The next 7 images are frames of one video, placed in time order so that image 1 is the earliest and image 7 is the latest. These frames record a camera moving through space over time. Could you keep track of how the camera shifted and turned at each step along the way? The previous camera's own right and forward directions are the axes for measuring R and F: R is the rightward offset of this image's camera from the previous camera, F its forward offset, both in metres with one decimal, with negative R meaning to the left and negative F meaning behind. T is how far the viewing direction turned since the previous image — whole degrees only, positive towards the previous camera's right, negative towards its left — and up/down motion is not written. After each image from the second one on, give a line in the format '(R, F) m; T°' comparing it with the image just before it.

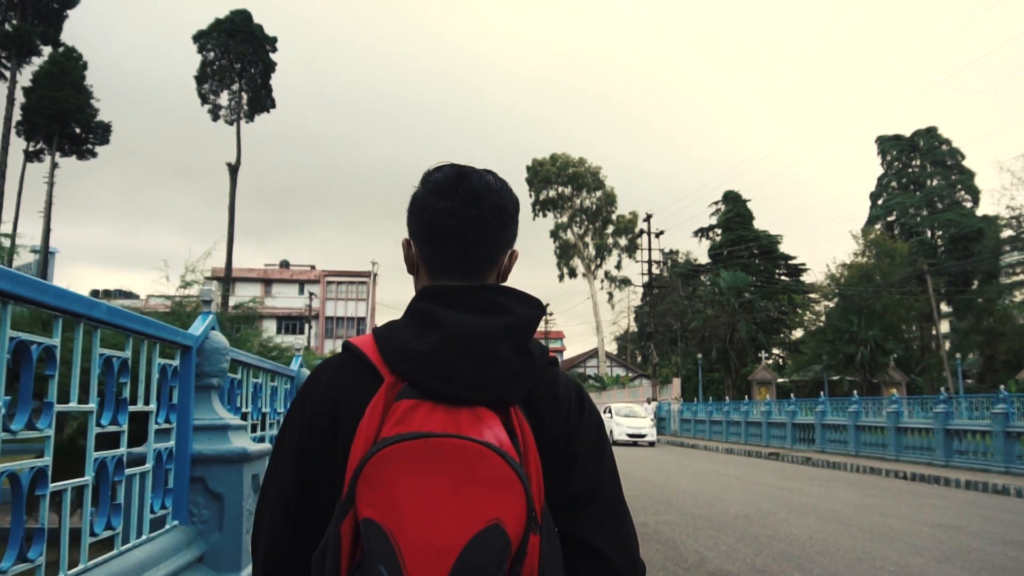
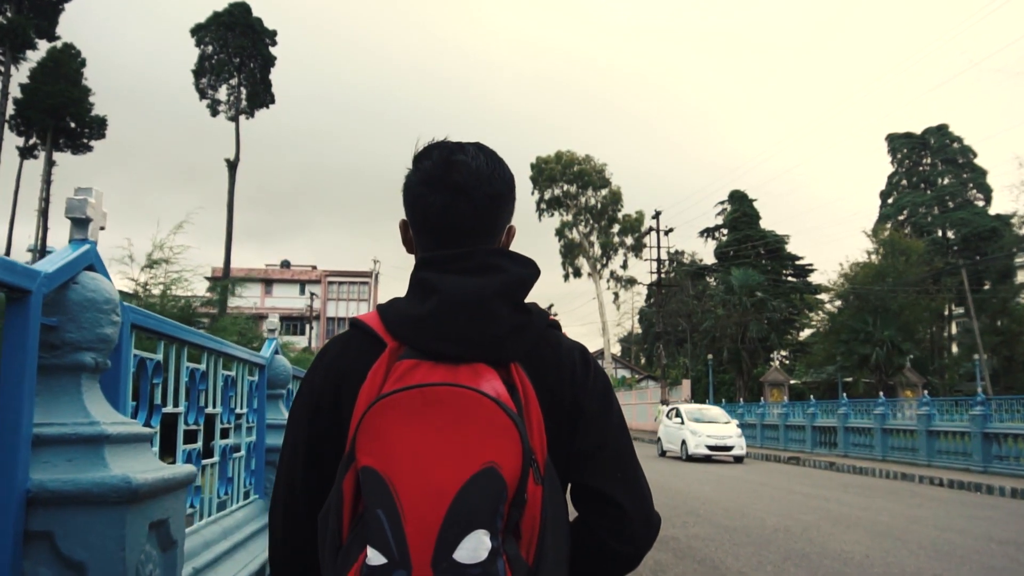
(-0.1, +0.5) m; 0°
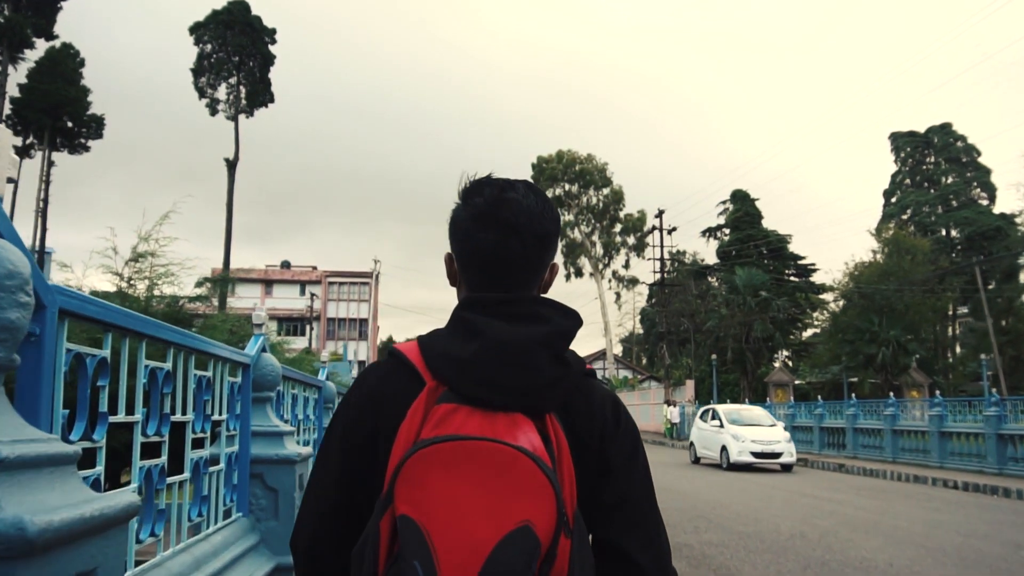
(0.0, +0.2) m; 0°
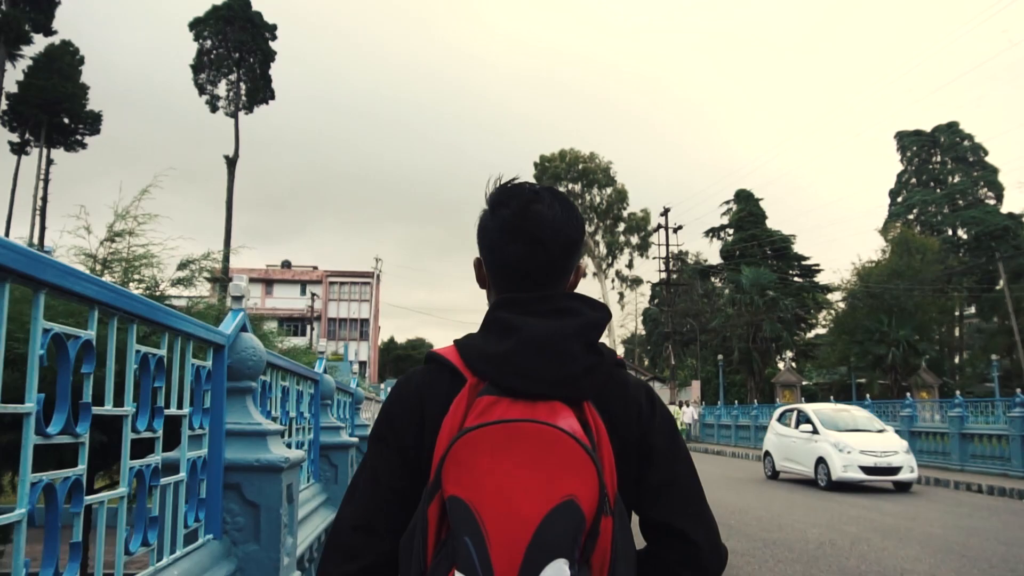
(-0.1, +0.3) m; 0°
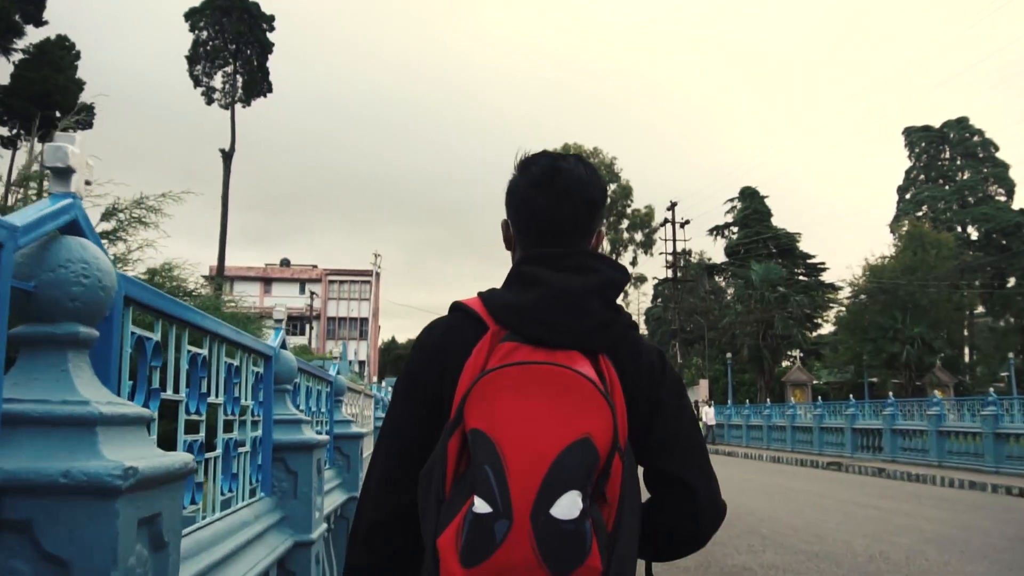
(0.0, +0.5) m; 0°
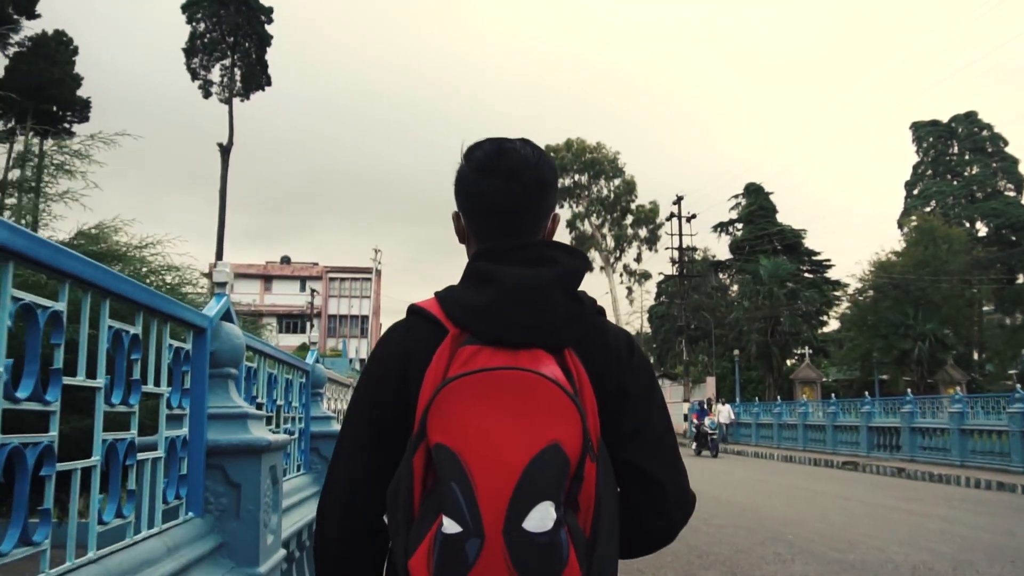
(0.0, +0.3) m; 0°
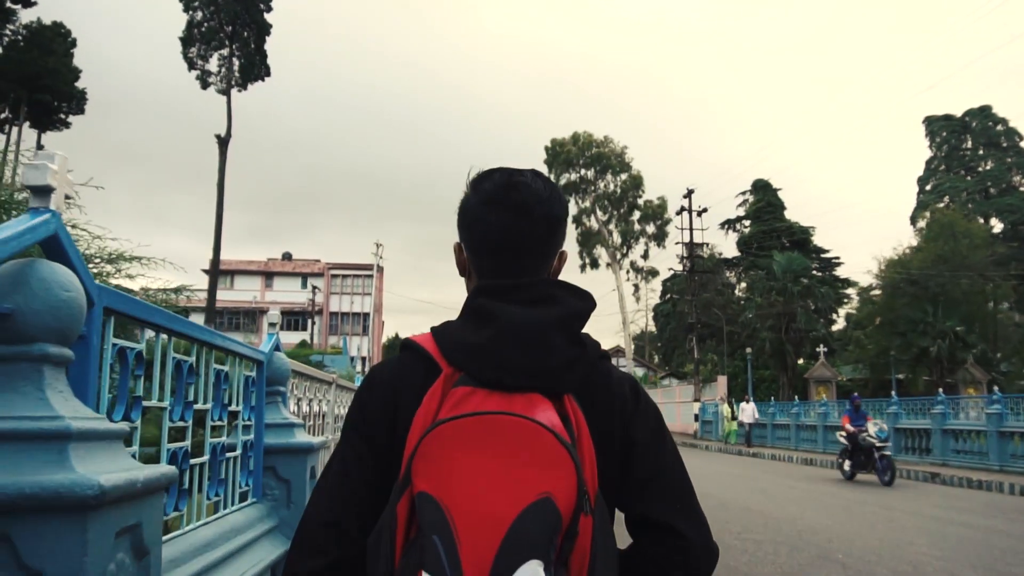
(0.0, +0.5) m; 0°
